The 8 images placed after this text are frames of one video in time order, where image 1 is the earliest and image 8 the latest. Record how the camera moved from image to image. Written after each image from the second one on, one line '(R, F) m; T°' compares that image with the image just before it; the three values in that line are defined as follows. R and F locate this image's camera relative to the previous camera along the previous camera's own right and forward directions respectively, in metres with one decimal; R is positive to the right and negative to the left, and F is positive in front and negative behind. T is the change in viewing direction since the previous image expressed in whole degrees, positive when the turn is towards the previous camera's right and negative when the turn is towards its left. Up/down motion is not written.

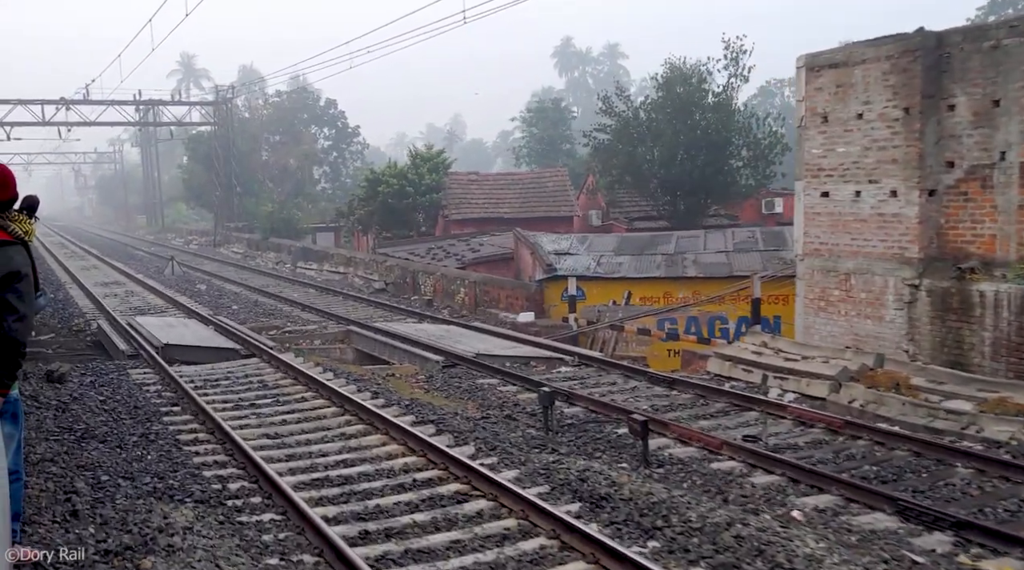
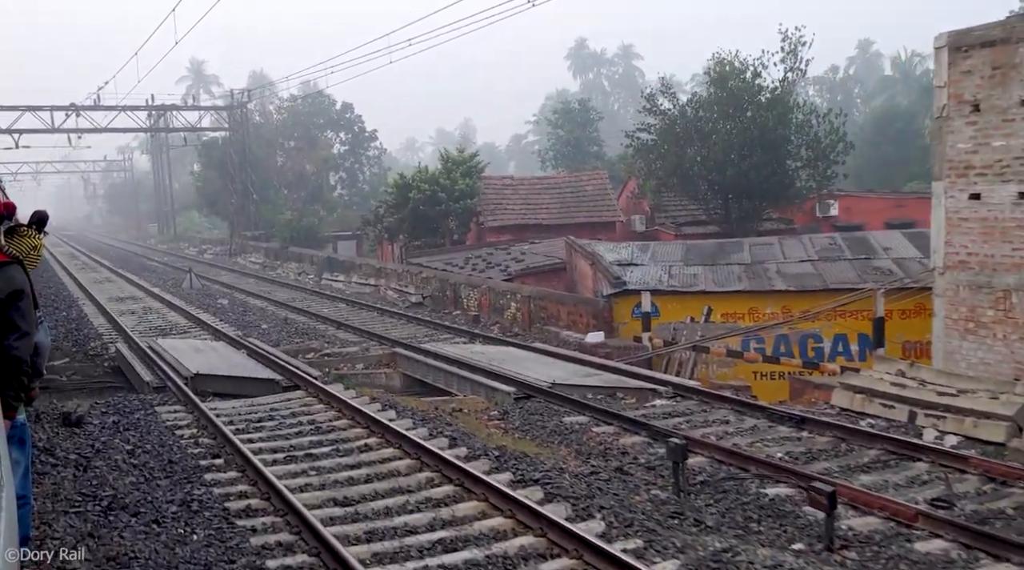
(-0.9, +1.7) m; 0°
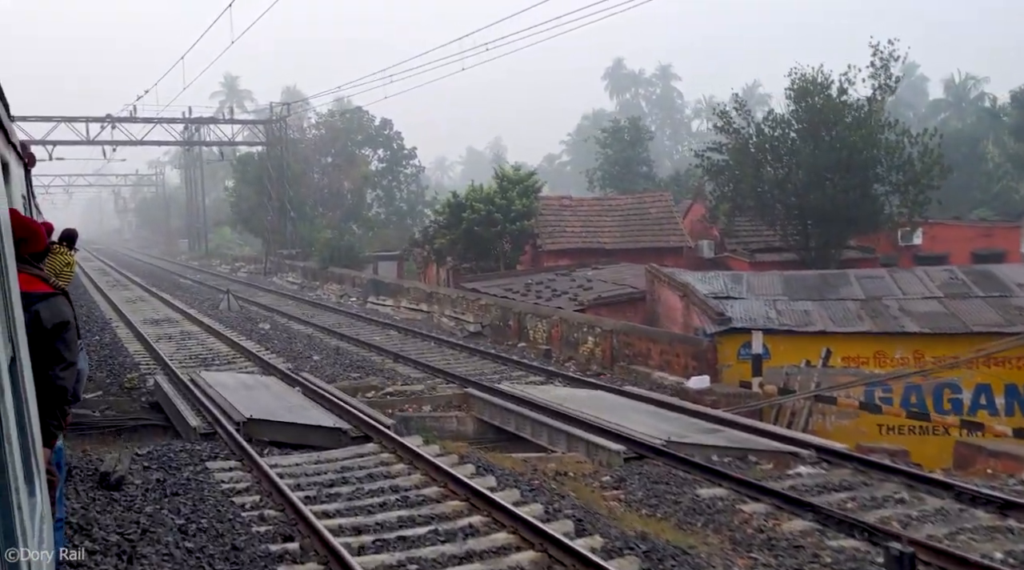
(-0.9, +1.7) m; -1°
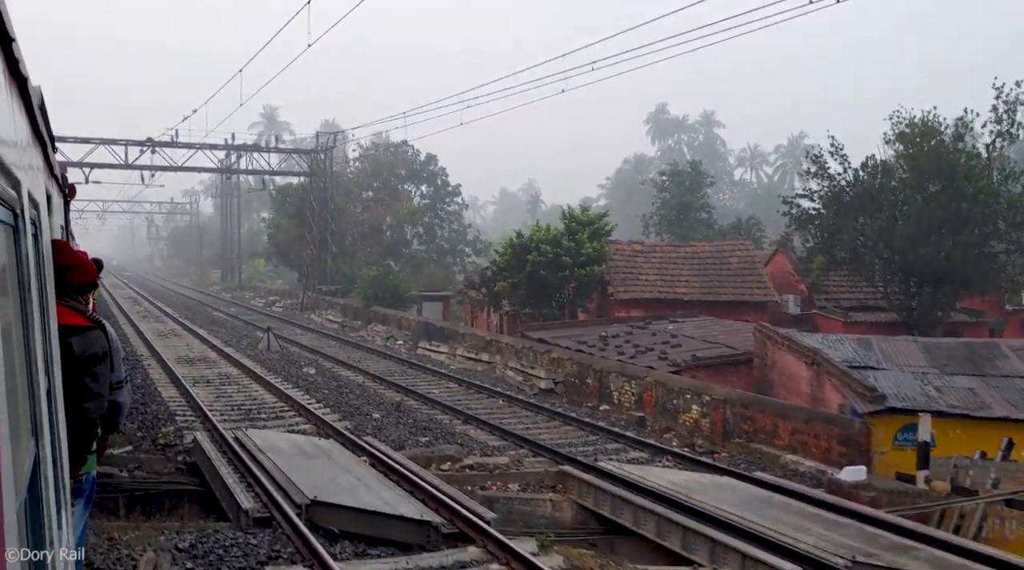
(-1.0, +2.1) m; -1°
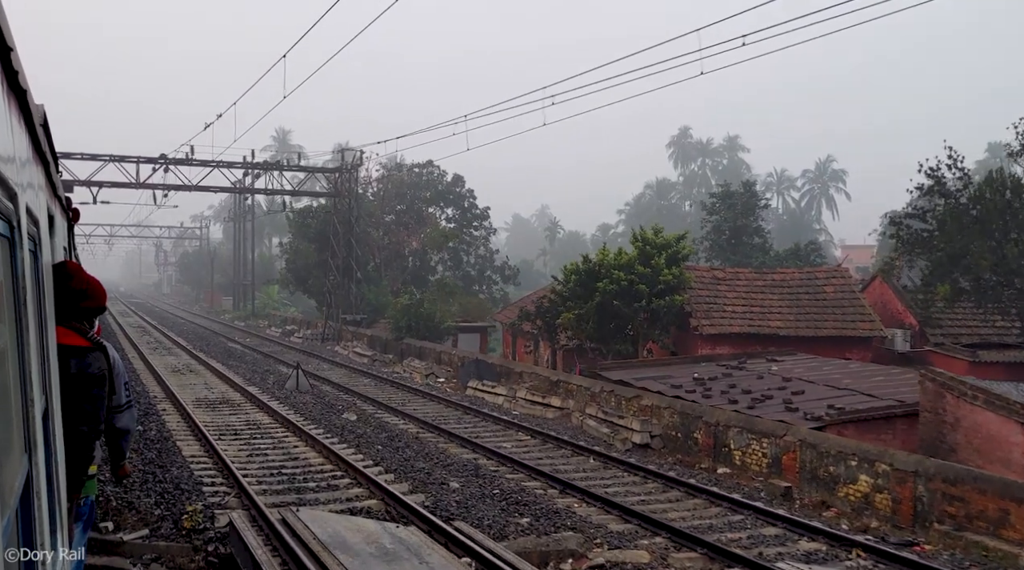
(-1.2, +2.9) m; 0°
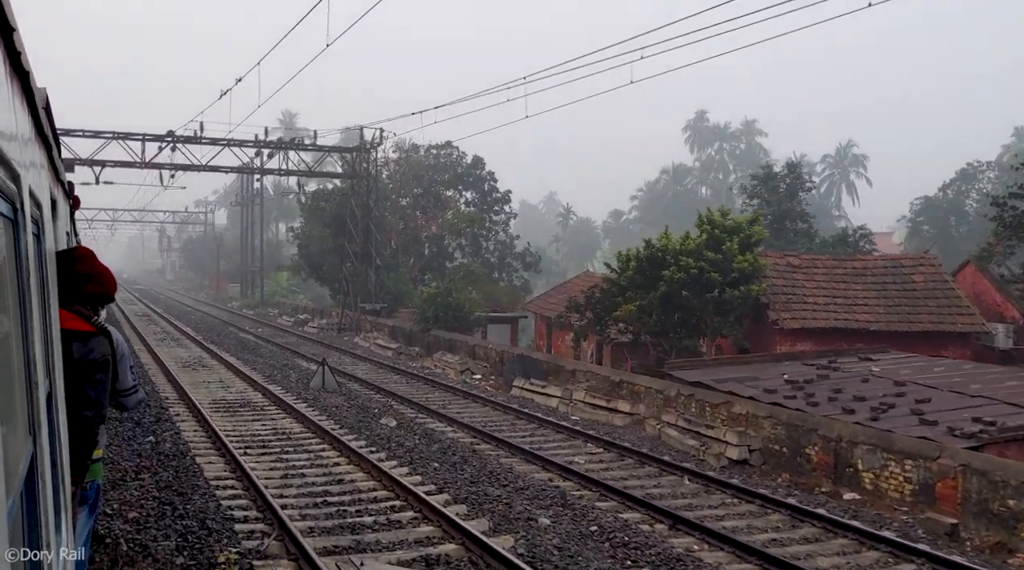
(-1.0, +2.2) m; 0°
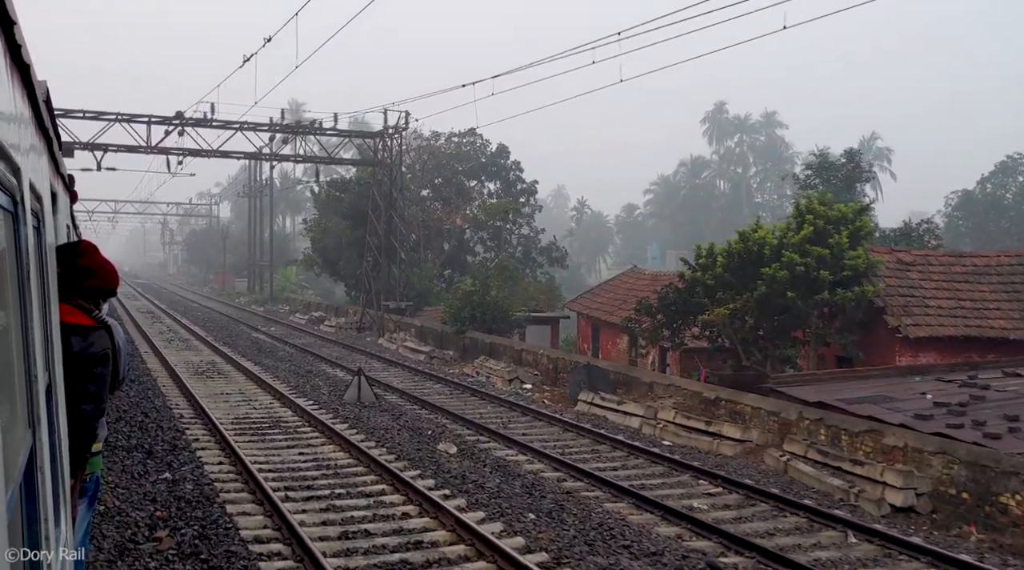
(-1.1, +2.6) m; 0°
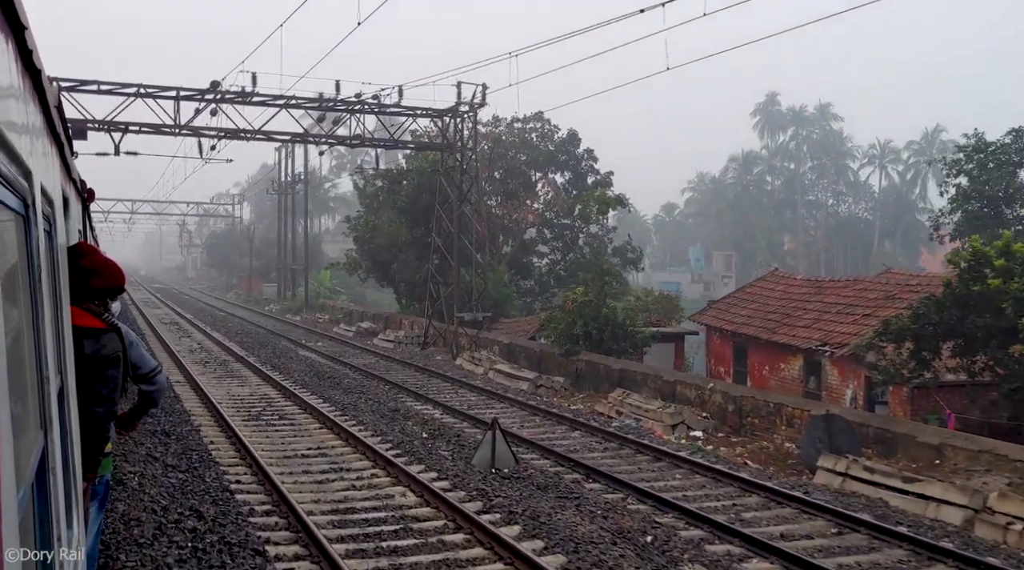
(-2.3, +5.3) m; -1°
